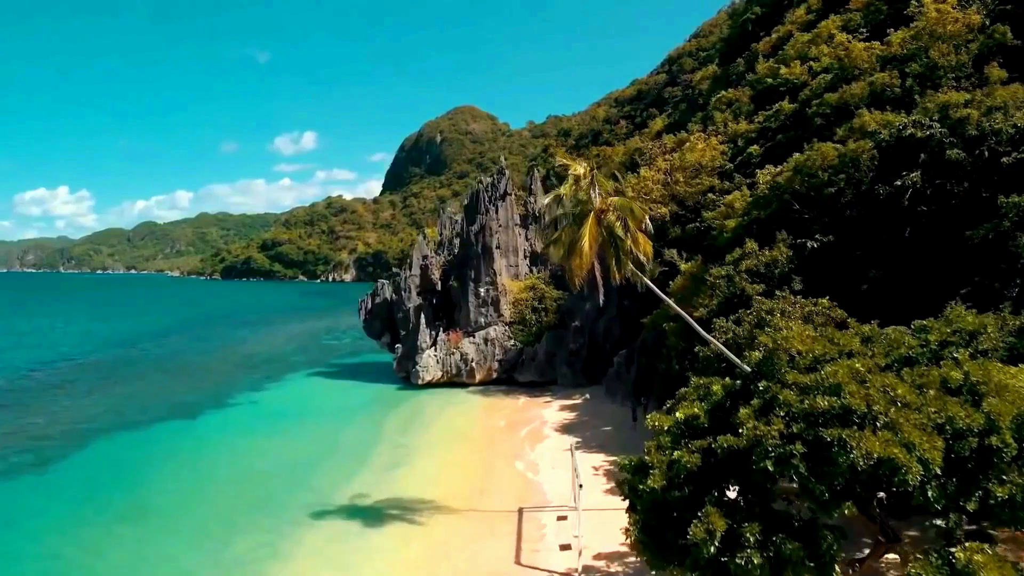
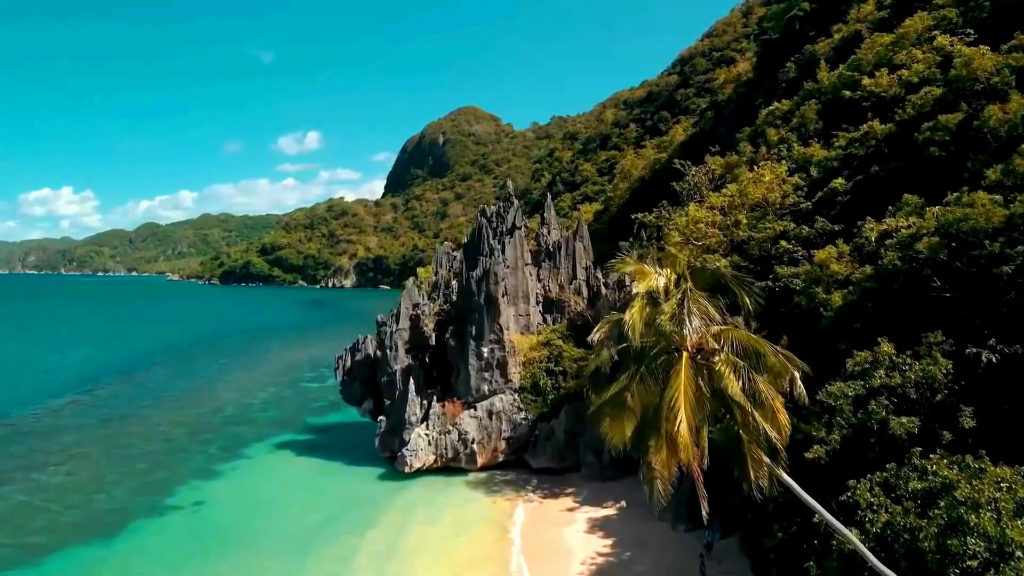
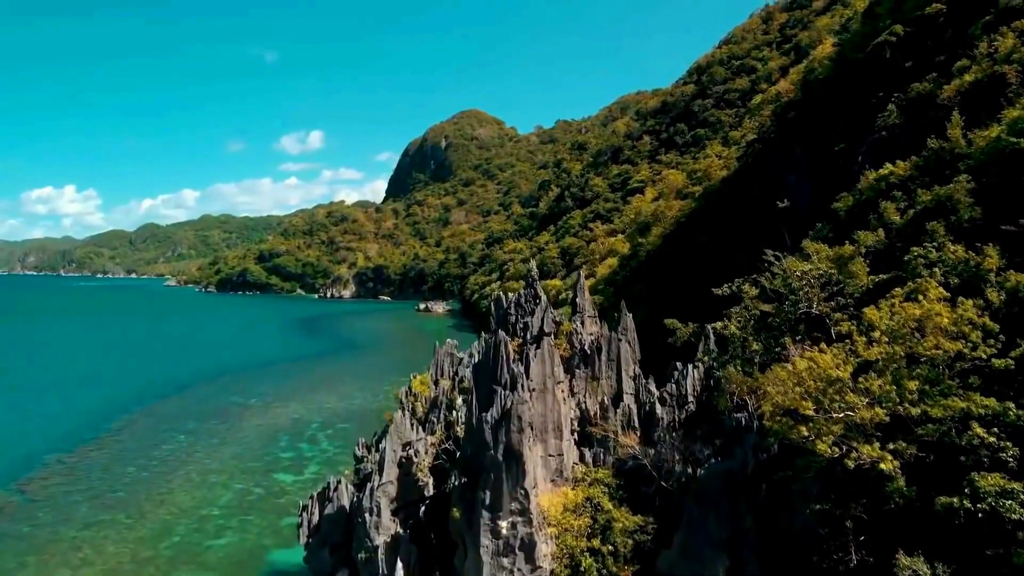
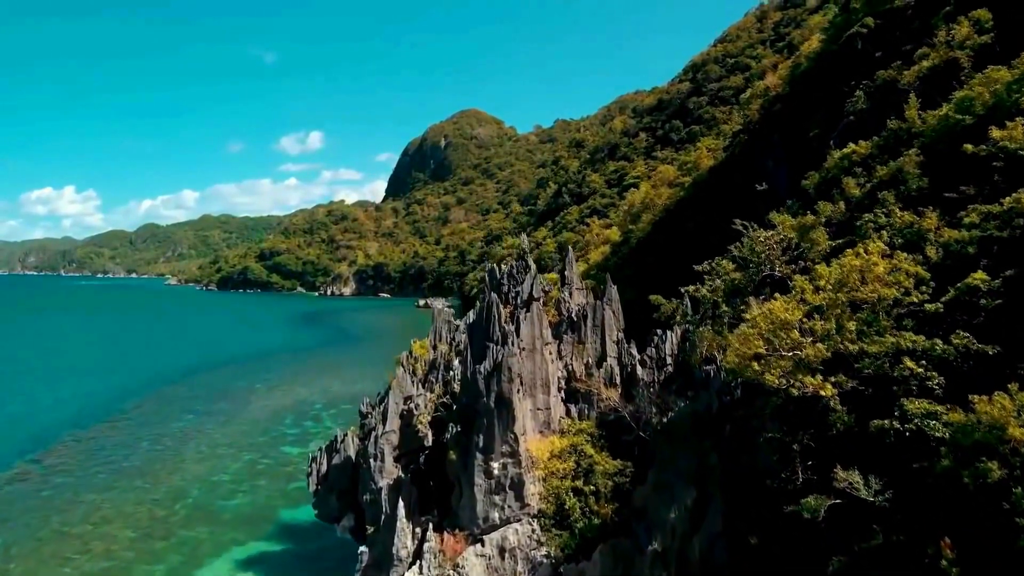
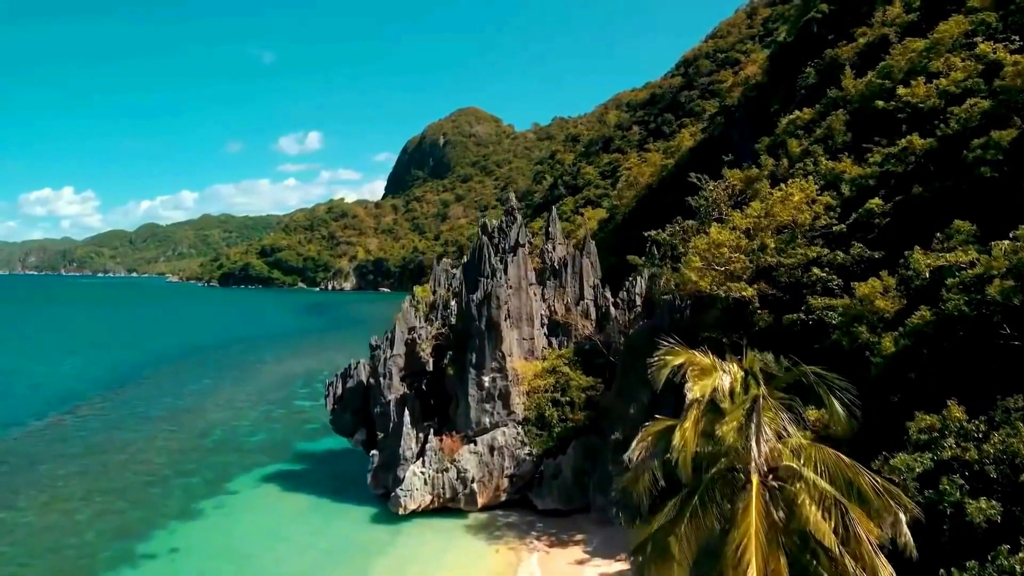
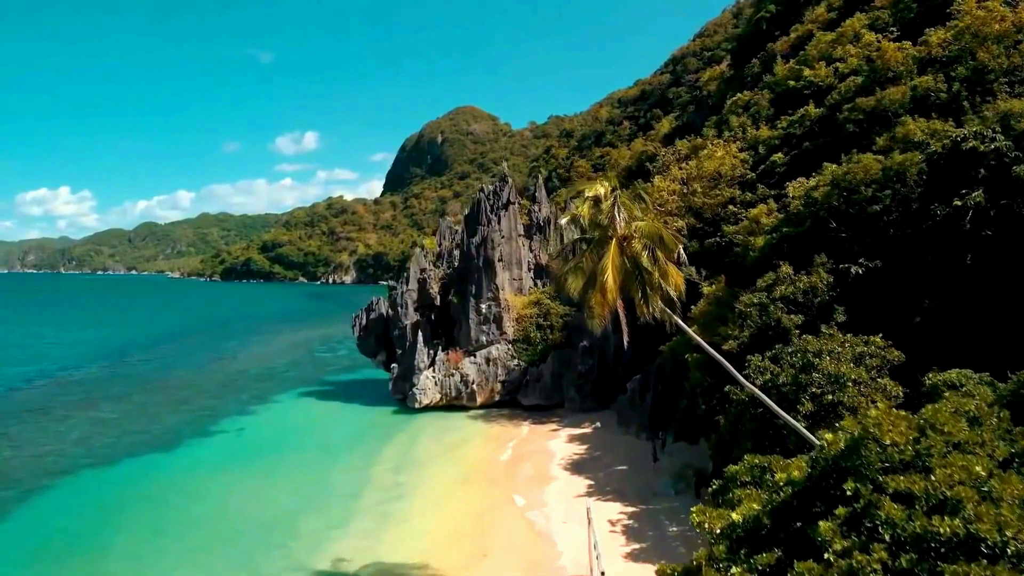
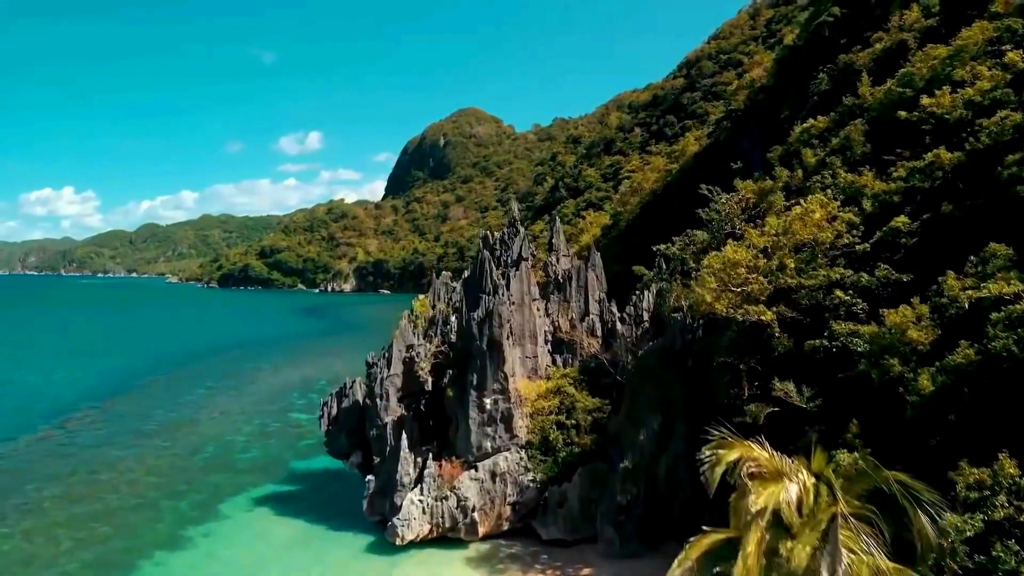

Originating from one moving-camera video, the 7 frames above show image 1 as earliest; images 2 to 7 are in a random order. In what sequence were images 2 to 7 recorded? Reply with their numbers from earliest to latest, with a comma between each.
6, 2, 5, 7, 4, 3
